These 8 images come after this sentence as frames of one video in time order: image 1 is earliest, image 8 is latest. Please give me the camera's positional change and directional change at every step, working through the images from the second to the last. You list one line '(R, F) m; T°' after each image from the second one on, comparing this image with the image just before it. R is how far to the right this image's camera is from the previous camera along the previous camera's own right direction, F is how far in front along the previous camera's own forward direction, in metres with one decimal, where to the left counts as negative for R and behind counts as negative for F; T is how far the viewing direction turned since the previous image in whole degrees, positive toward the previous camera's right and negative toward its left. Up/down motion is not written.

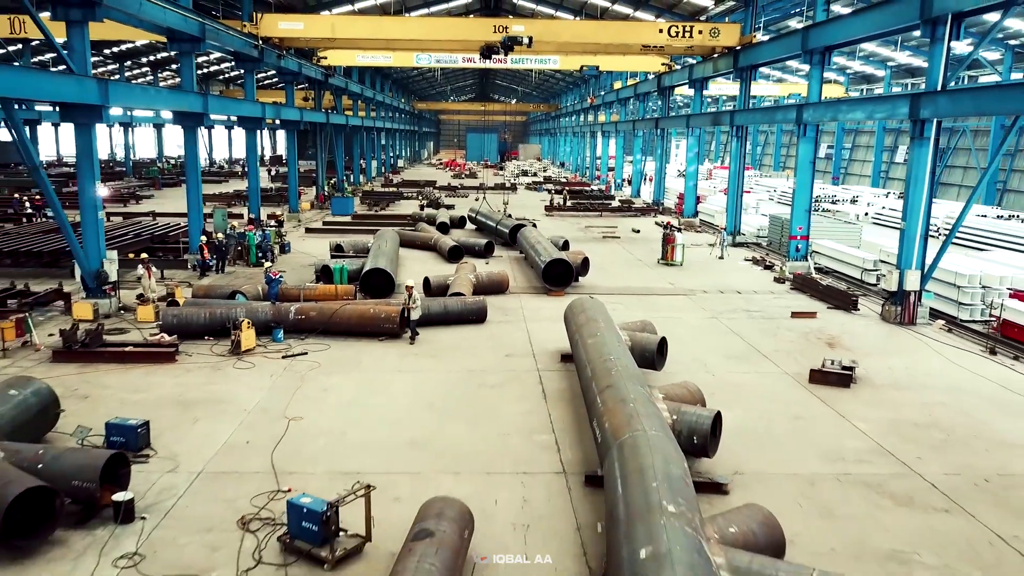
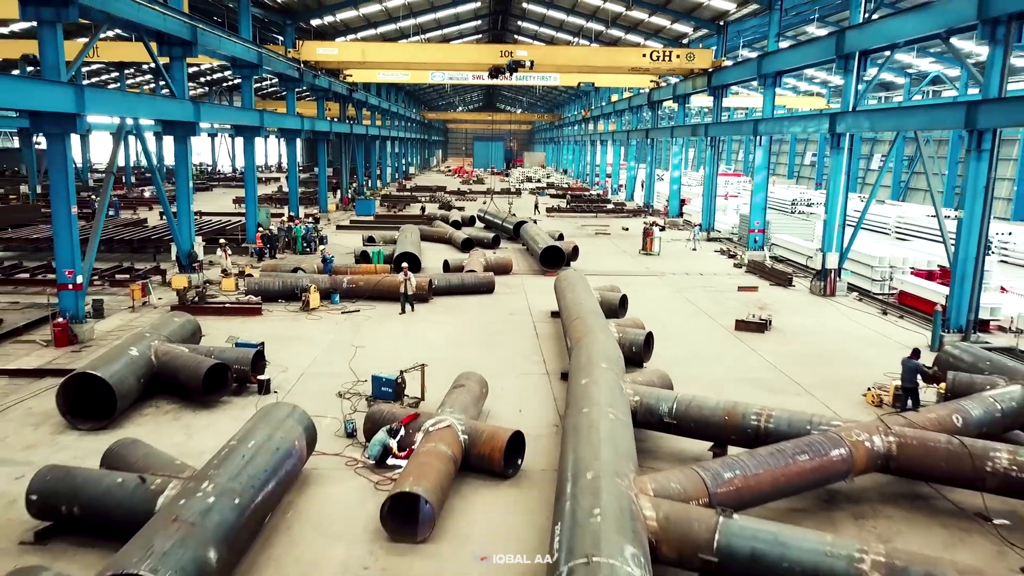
(+0.1, -2.9) m; 0°
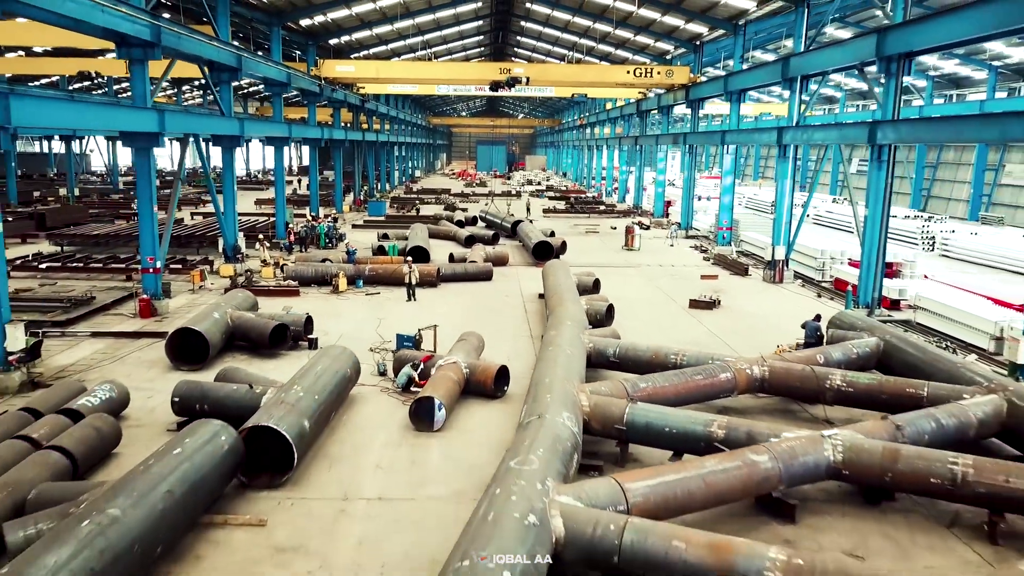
(+0.2, -2.5) m; 0°
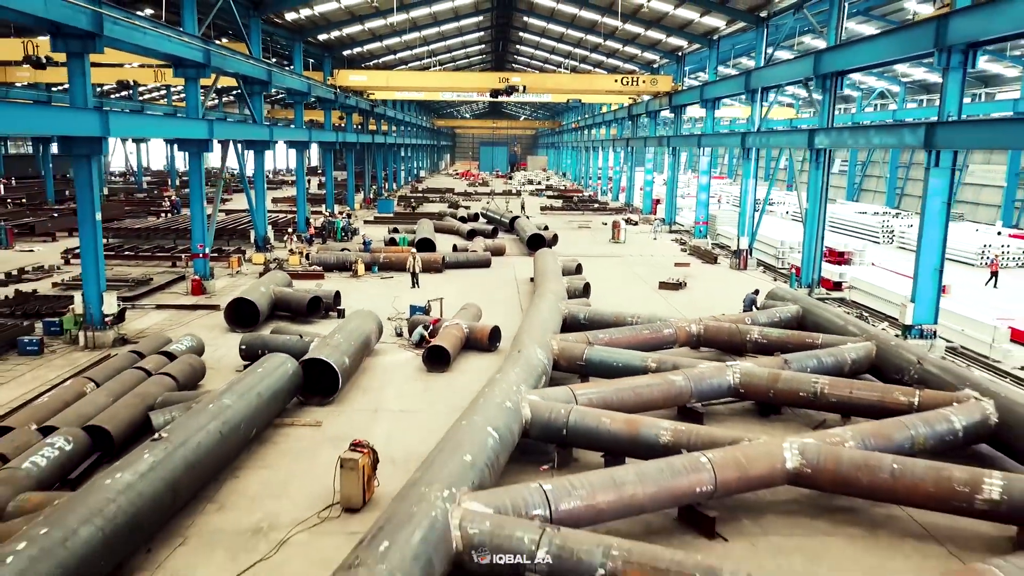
(+0.2, -2.2) m; 0°
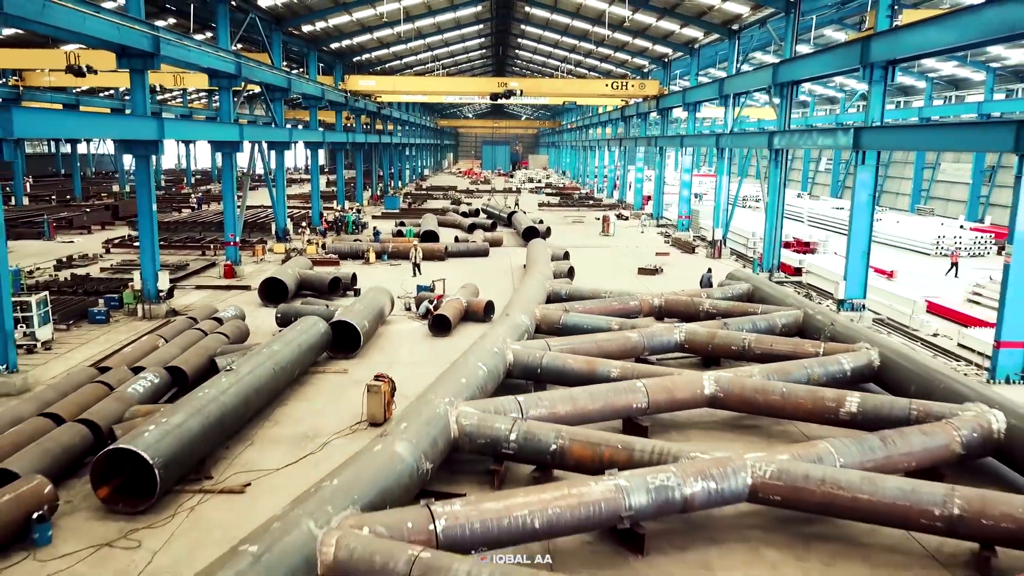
(+0.2, -1.9) m; 0°
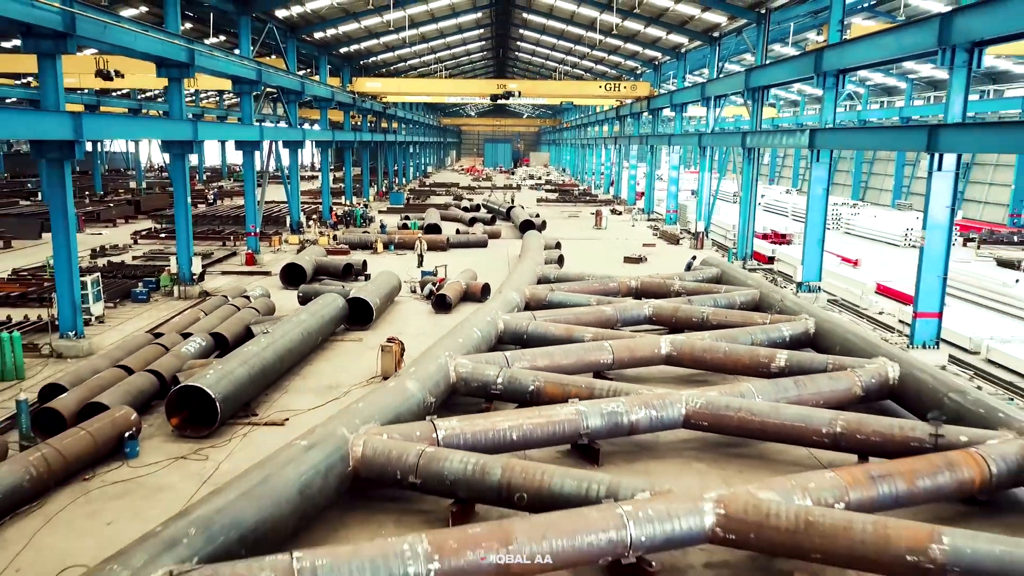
(+0.2, -1.6) m; 0°
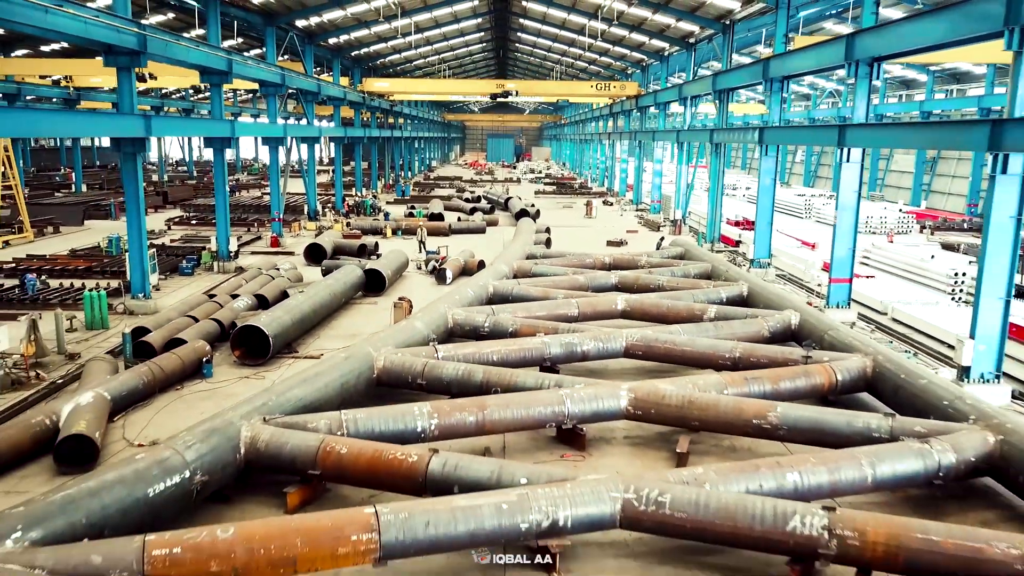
(+0.3, -2.3) m; 0°
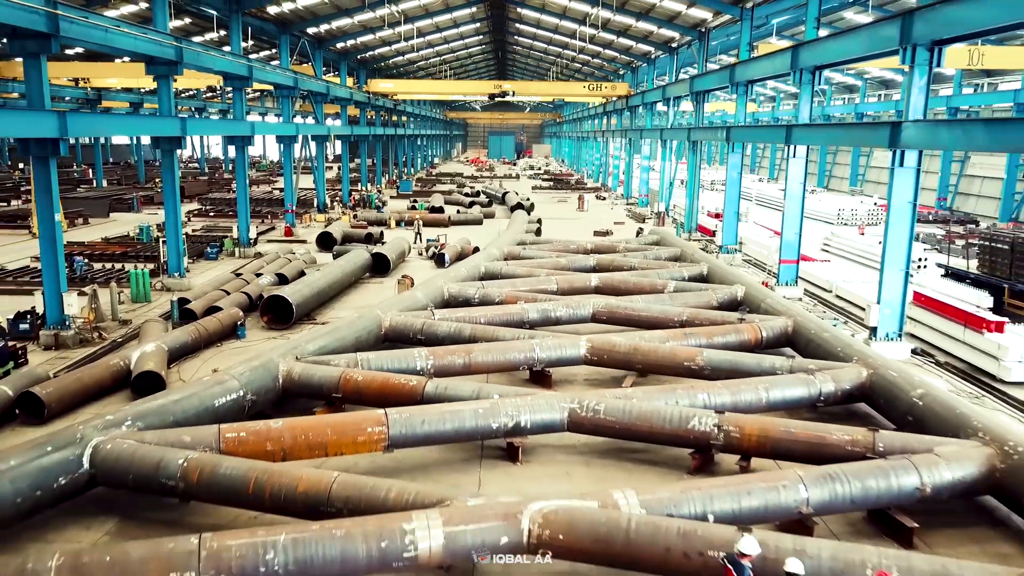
(+0.3, -1.8) m; 0°
